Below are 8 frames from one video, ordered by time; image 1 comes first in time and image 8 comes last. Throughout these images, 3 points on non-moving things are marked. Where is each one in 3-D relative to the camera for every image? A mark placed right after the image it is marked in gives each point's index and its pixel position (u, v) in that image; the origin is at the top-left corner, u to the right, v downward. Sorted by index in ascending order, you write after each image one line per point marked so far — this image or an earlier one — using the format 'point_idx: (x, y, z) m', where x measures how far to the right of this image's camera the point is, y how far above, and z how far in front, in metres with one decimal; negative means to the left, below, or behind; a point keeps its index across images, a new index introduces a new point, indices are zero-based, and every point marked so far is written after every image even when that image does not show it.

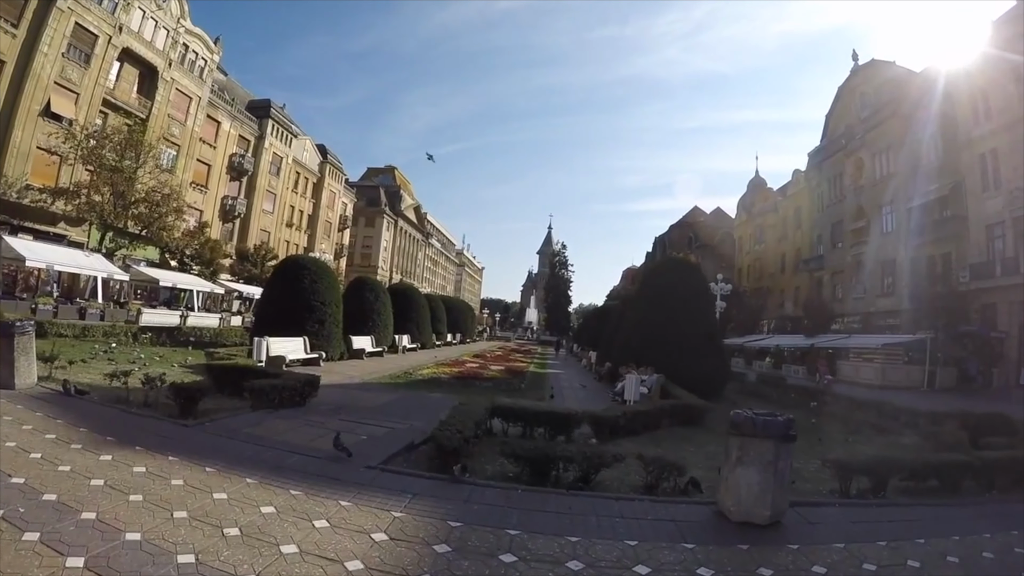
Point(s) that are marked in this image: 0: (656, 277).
0: (+4.8, +0.3, +19.0) m
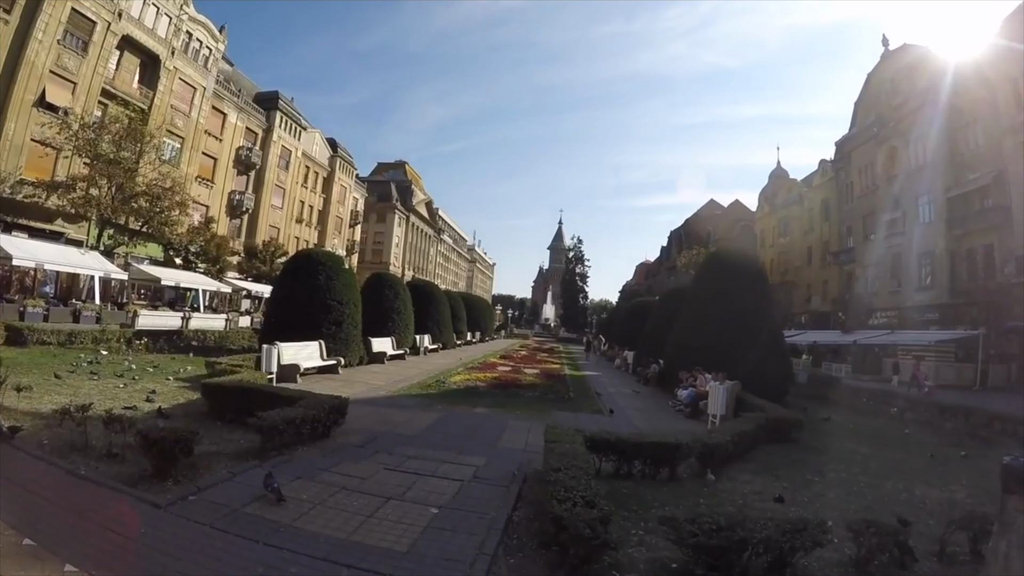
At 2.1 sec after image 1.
0: (+5.8, +0.5, +17.1) m
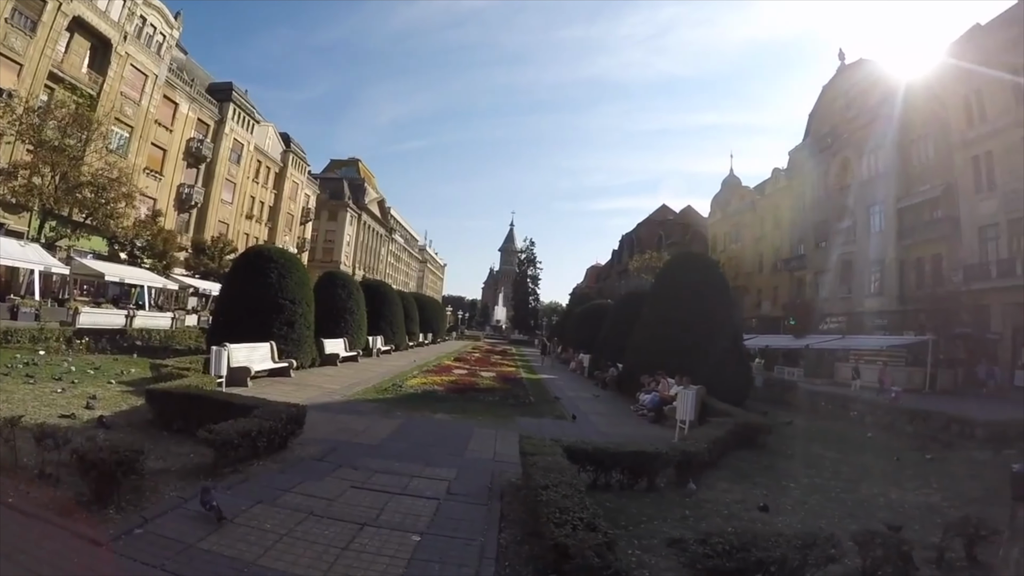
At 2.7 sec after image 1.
0: (+4.7, +0.4, +17.2) m
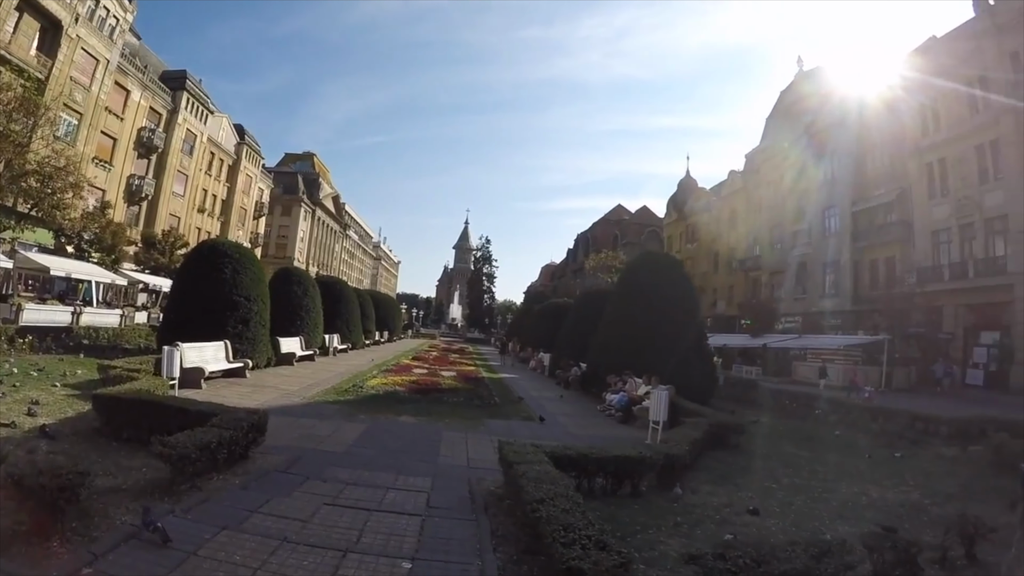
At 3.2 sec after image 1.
0: (+3.6, +0.4, +17.2) m
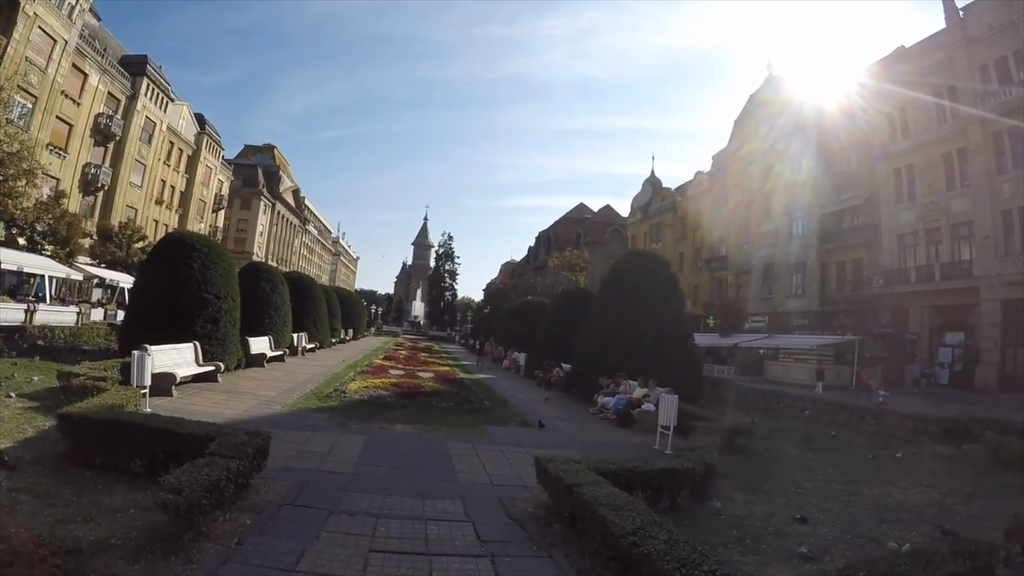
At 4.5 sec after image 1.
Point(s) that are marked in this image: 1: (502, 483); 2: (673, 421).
0: (+3.1, +0.4, +17.0) m
1: (-0.1, -2.1, +6.3) m
2: (+3.0, -2.4, +10.7) m
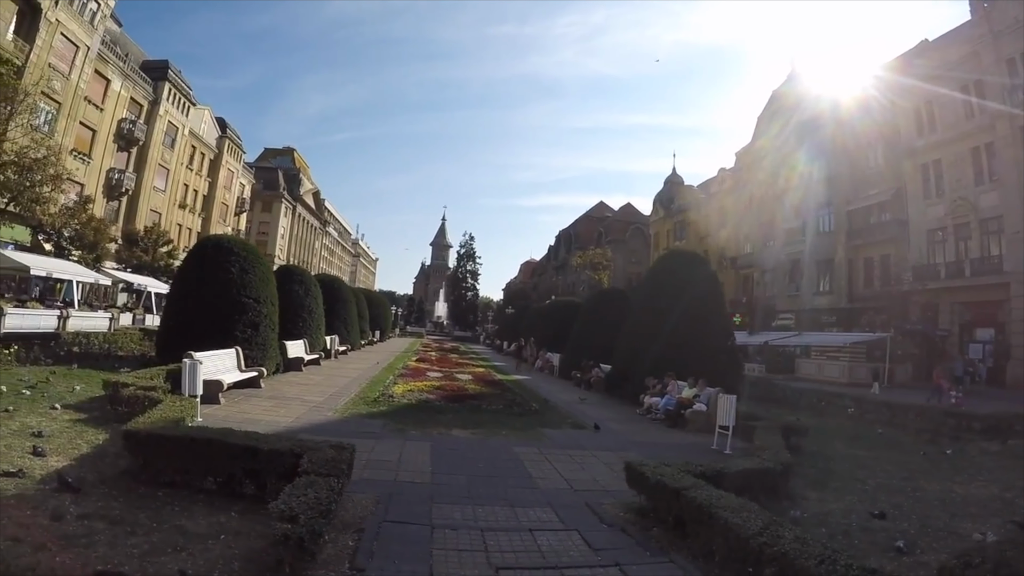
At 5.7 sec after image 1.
0: (+4.3, +0.5, +16.7) m
1: (+0.7, -2.2, +6.1) m
2: (+4.0, -2.4, +10.4) m
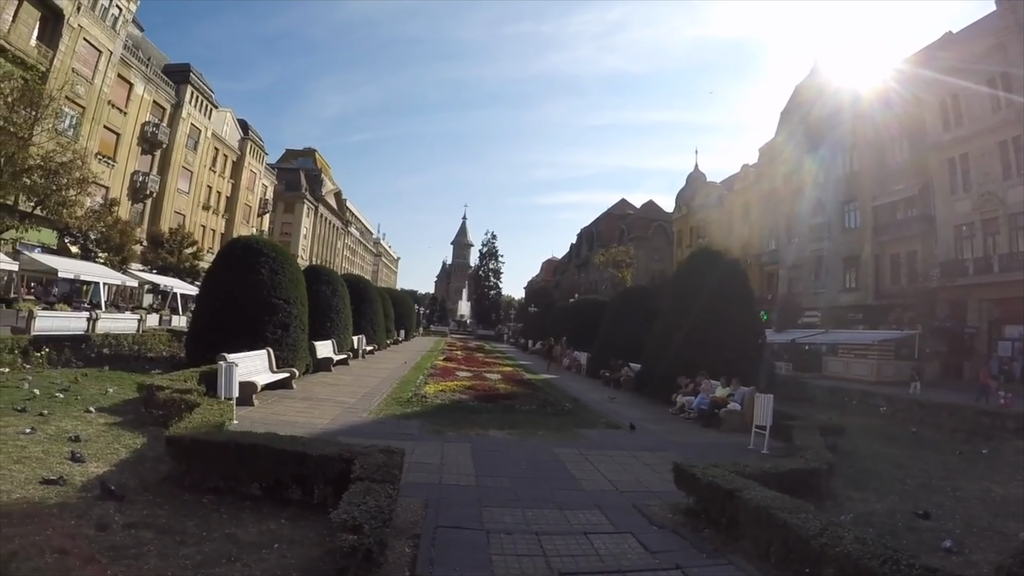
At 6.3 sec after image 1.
0: (+5.1, +0.5, +16.4) m
1: (+1.2, -2.2, +6.0) m
2: (+4.6, -2.4, +10.2) m
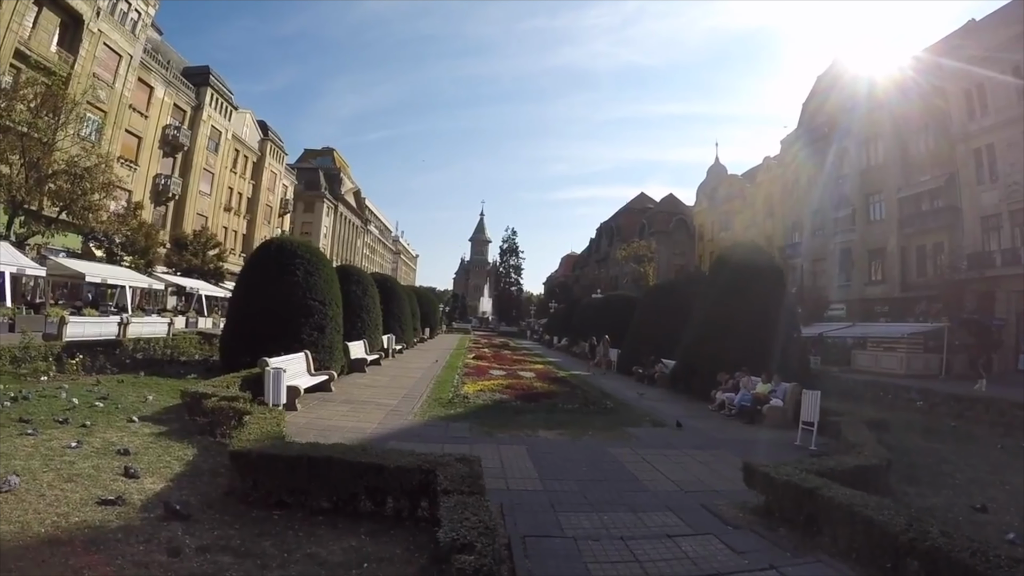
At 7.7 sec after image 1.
0: (+6.1, +0.7, +16.2) m
1: (+1.9, -2.2, +5.9) m
2: (+5.4, -2.3, +10.0) m
